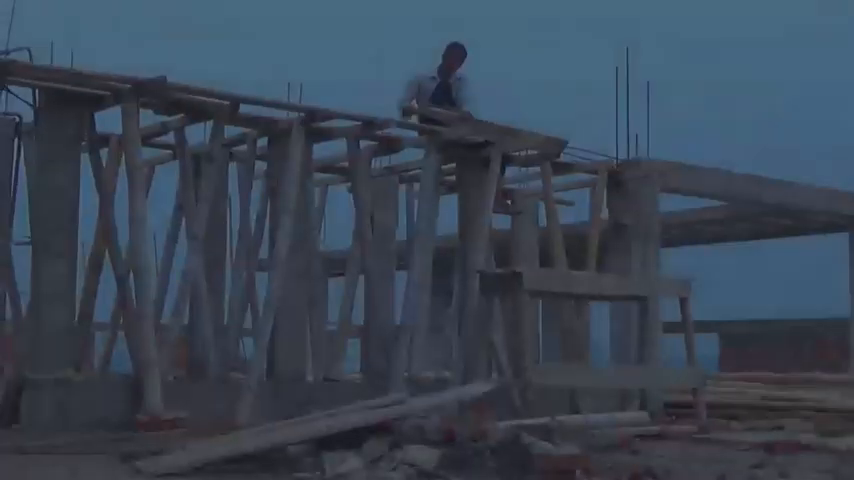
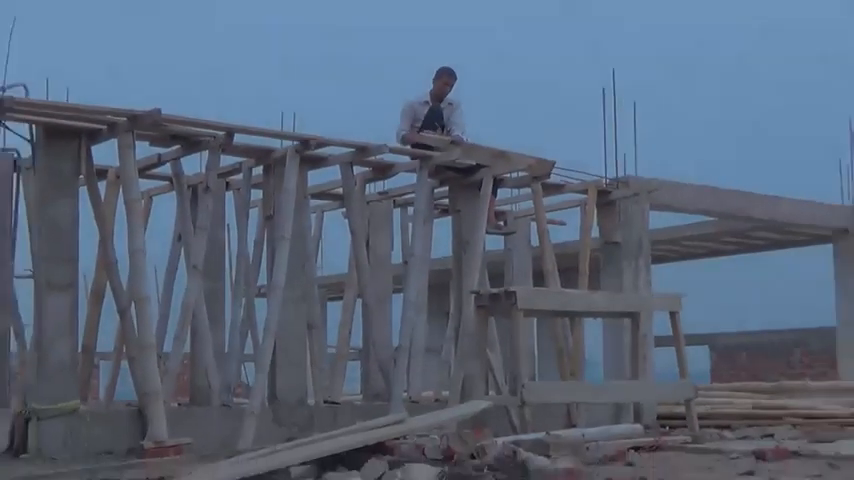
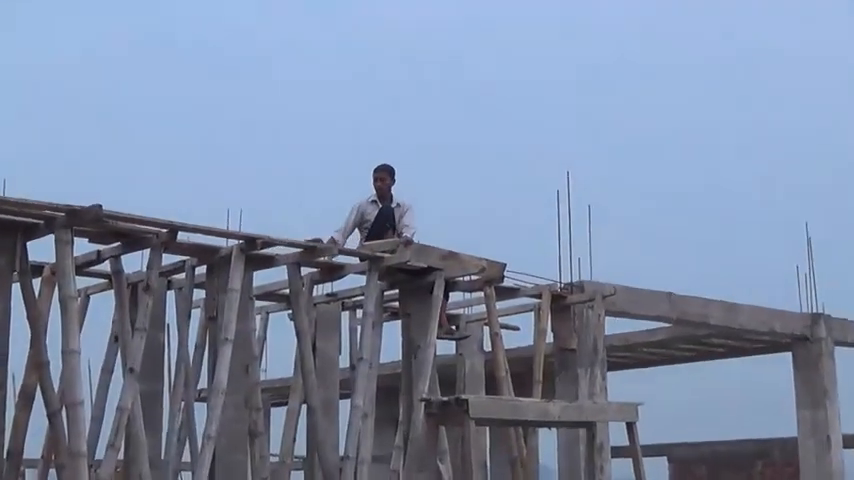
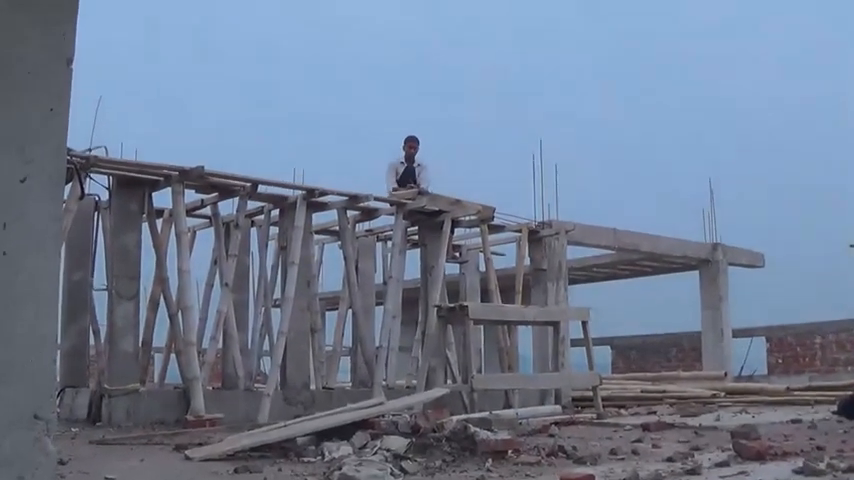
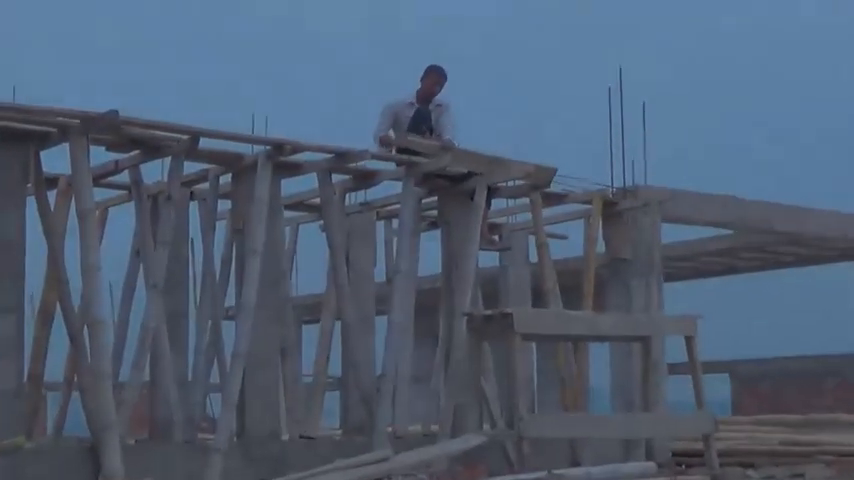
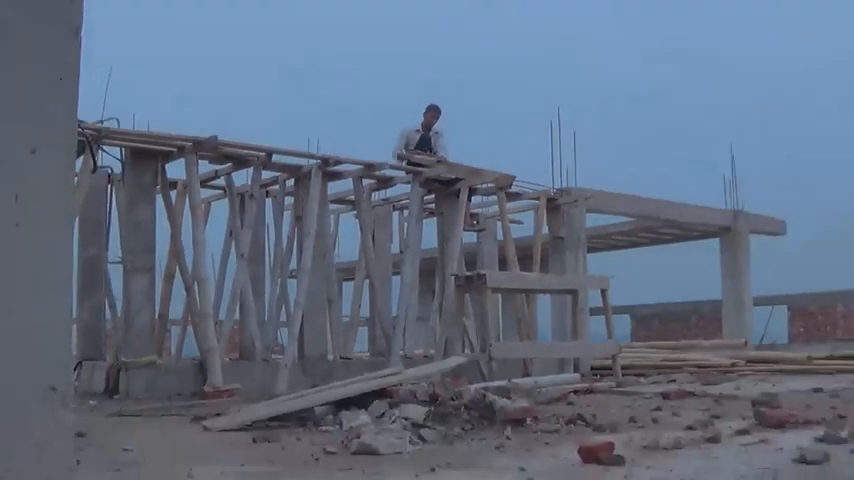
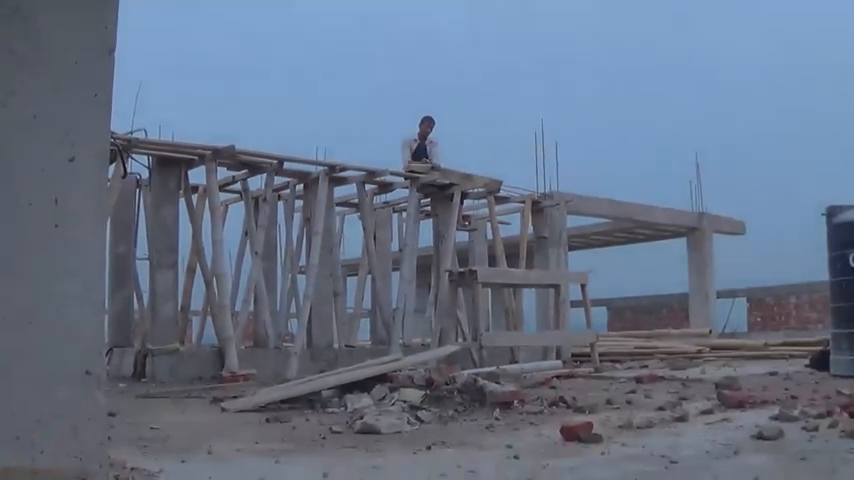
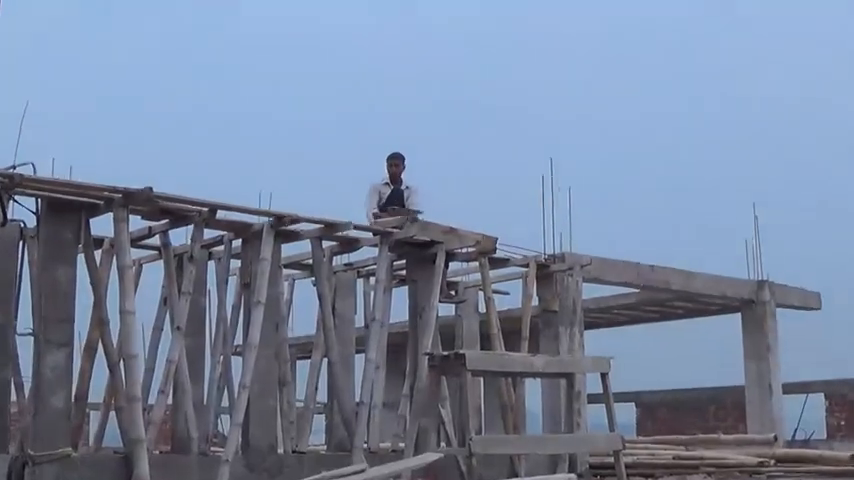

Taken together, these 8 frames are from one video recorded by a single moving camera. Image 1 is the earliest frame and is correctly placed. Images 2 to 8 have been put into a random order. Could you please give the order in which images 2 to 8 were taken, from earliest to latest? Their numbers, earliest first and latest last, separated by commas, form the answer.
5, 2, 6, 7, 4, 8, 3
